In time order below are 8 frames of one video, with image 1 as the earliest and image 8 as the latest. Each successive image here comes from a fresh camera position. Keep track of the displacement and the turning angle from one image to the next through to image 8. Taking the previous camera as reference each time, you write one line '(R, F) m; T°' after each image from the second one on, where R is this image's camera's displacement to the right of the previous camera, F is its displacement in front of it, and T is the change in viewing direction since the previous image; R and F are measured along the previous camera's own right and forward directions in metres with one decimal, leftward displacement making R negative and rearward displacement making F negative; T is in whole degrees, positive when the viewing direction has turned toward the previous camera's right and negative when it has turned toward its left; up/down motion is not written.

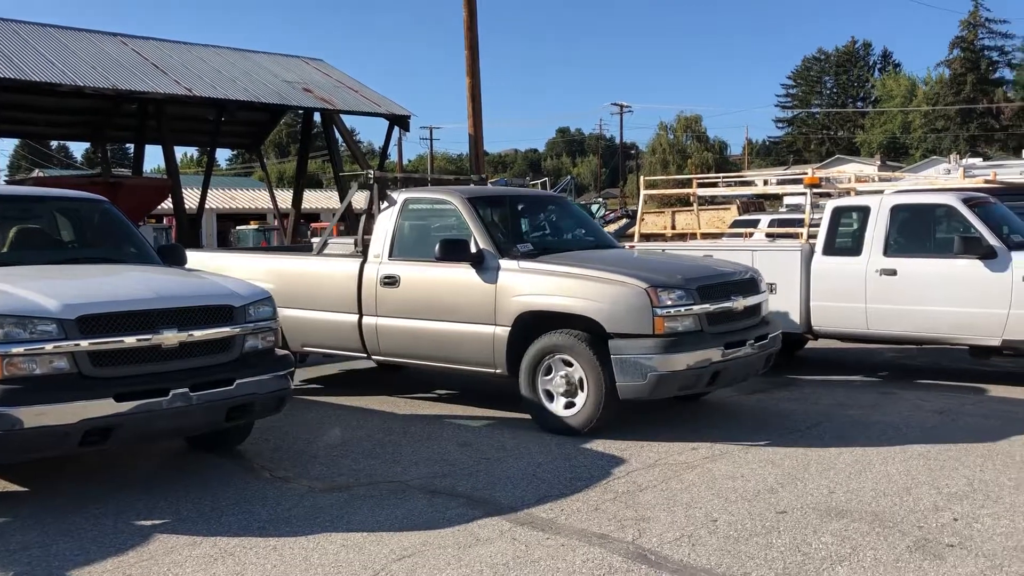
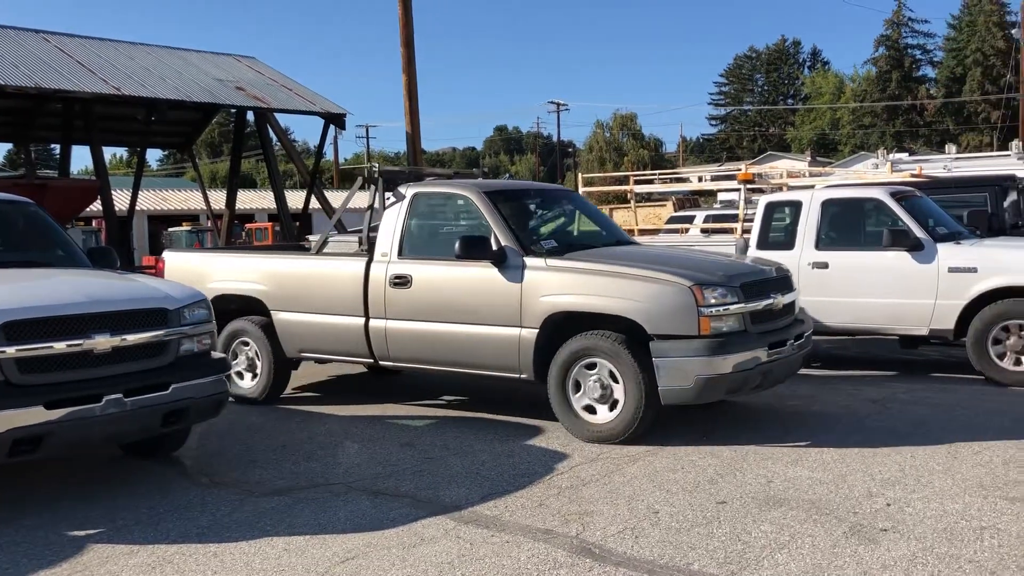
(-0.6, +0.4) m; +4°
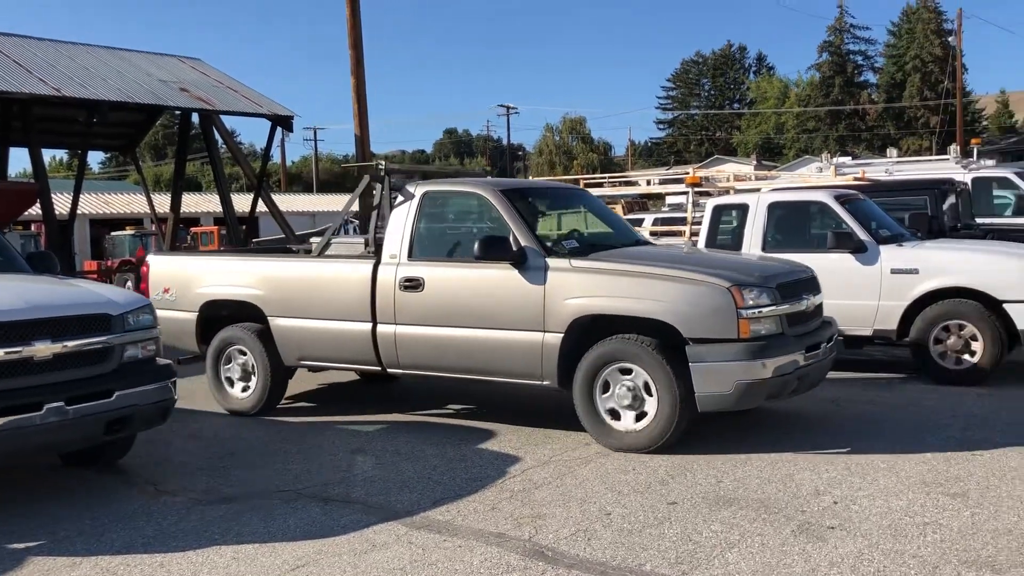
(-0.5, +0.3) m; +3°
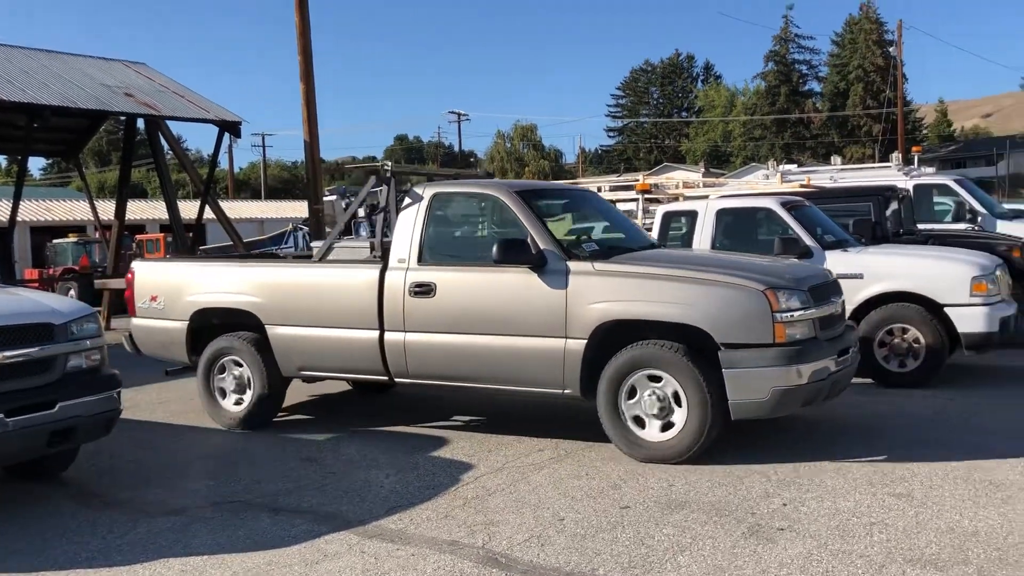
(-0.4, +0.3) m; +3°
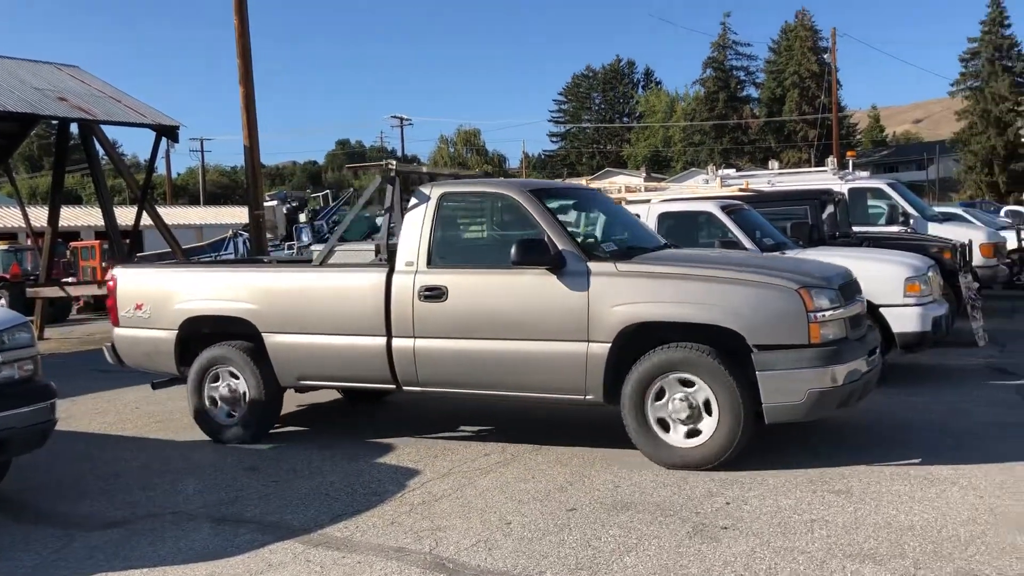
(-0.4, +0.2) m; +3°
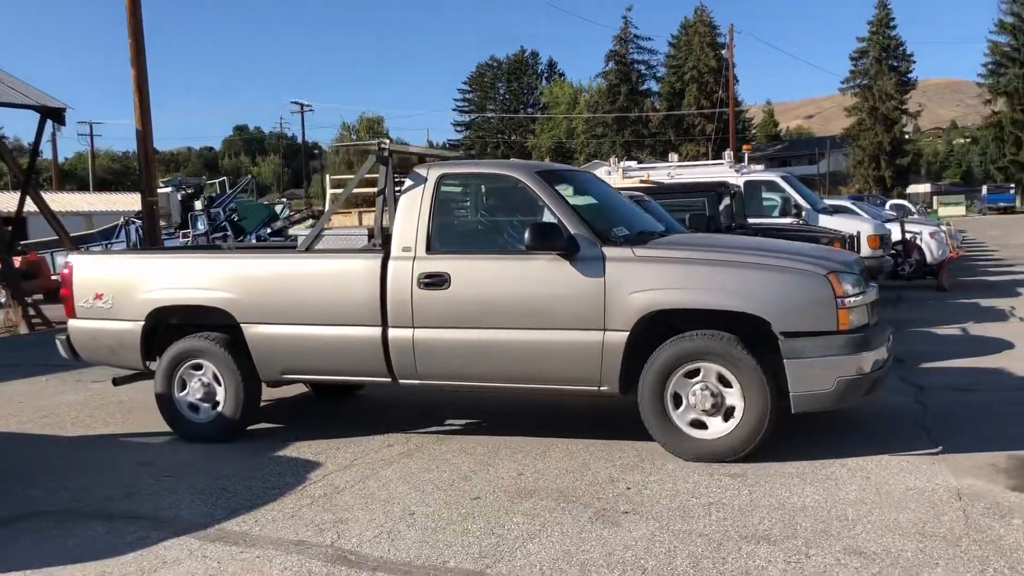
(-0.6, +0.3) m; +5°
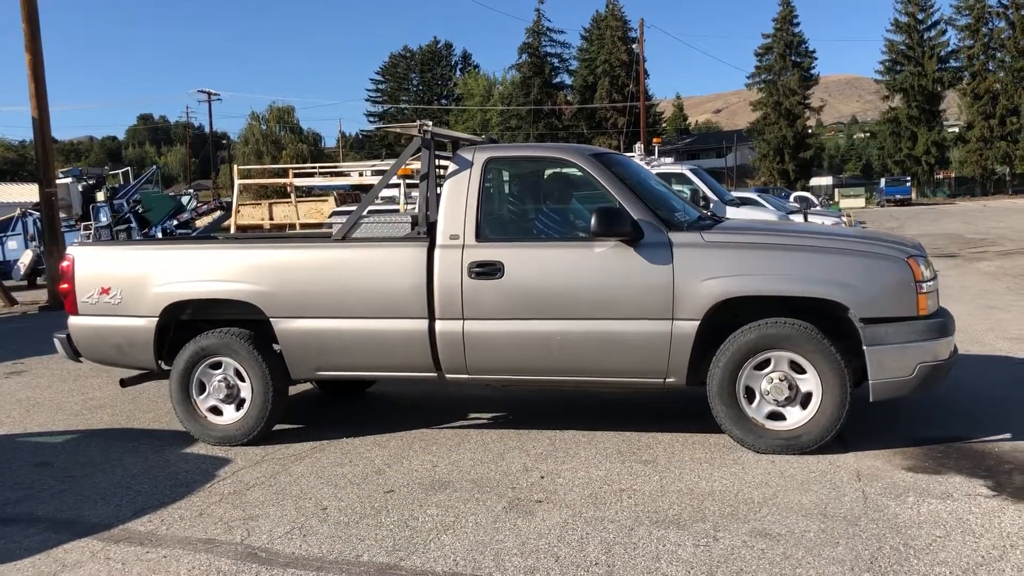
(-0.9, +0.3) m; +5°
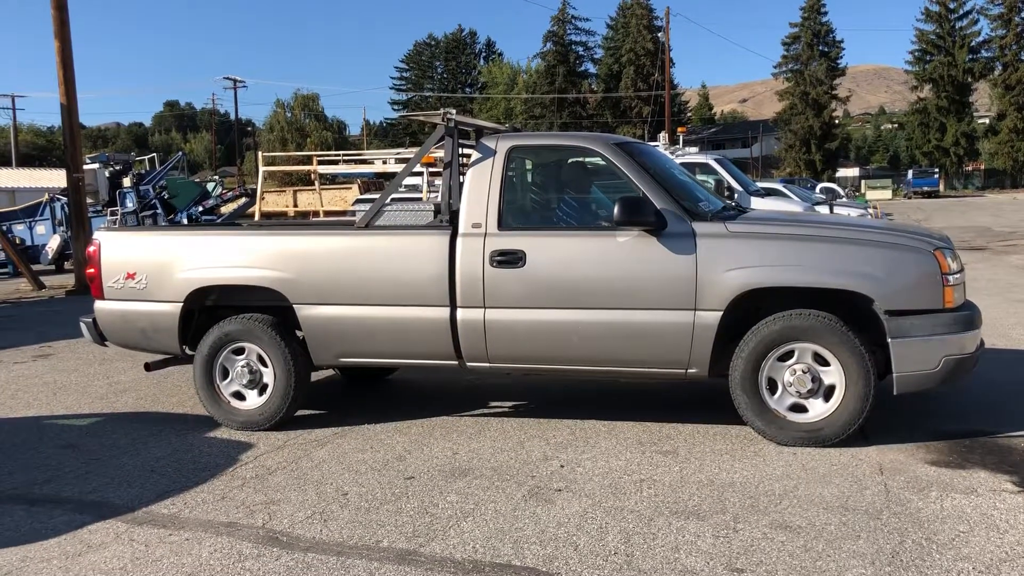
(0.0, 0.0) m; -1°
